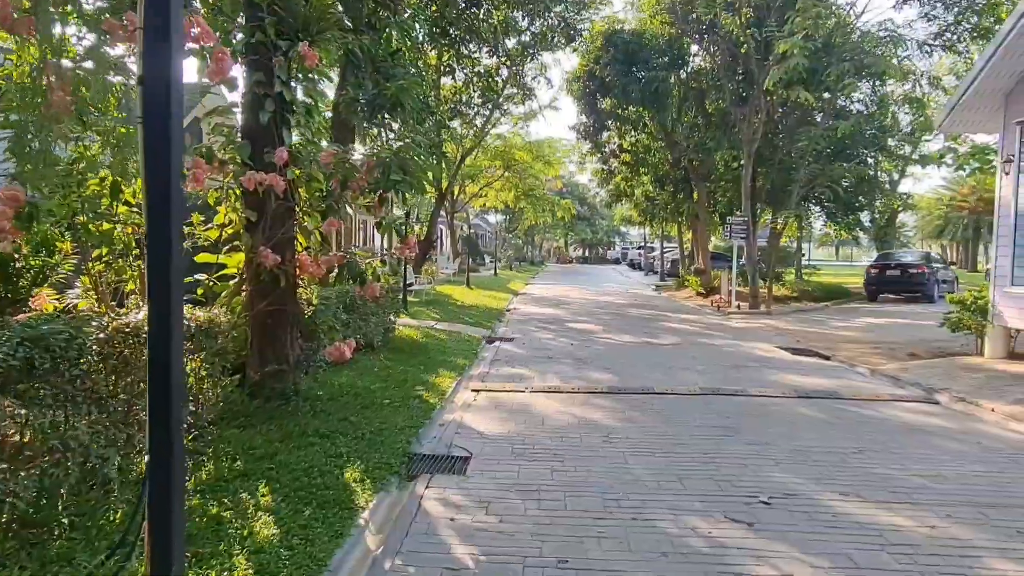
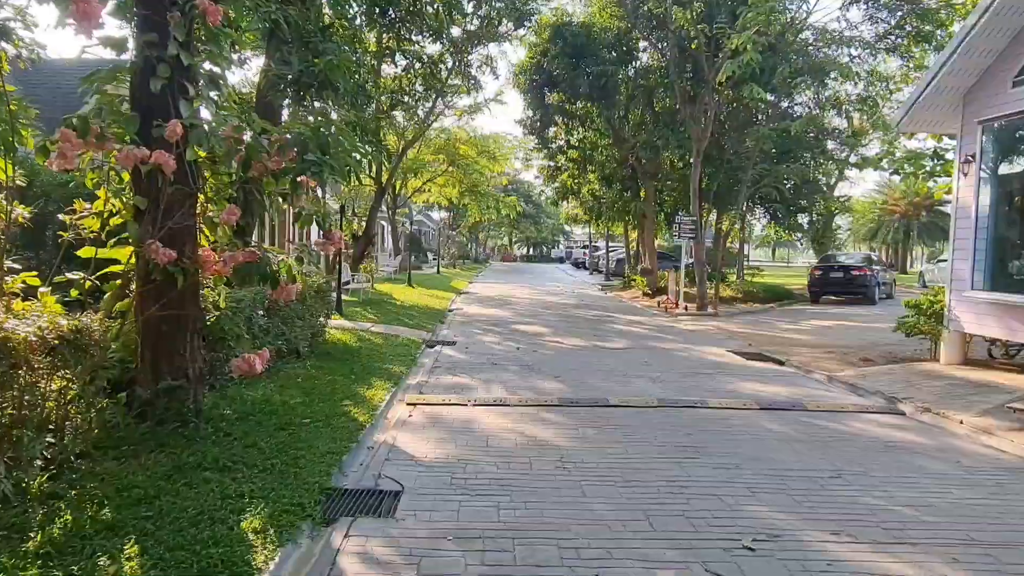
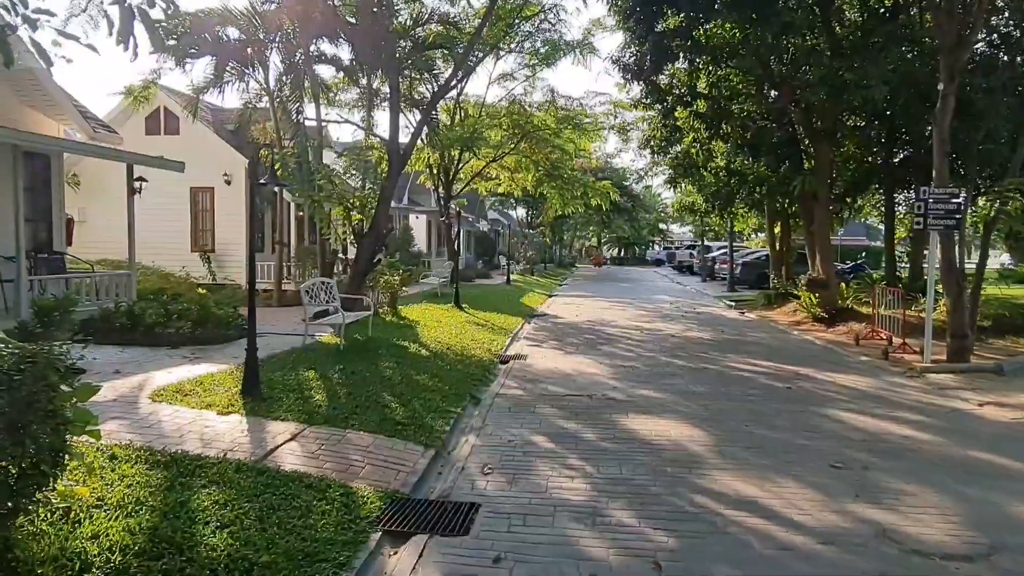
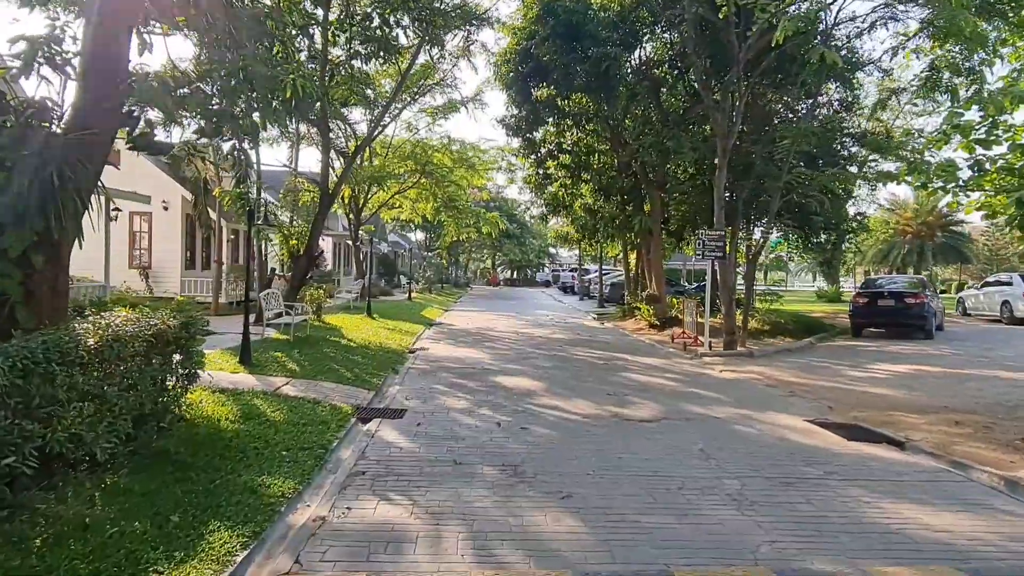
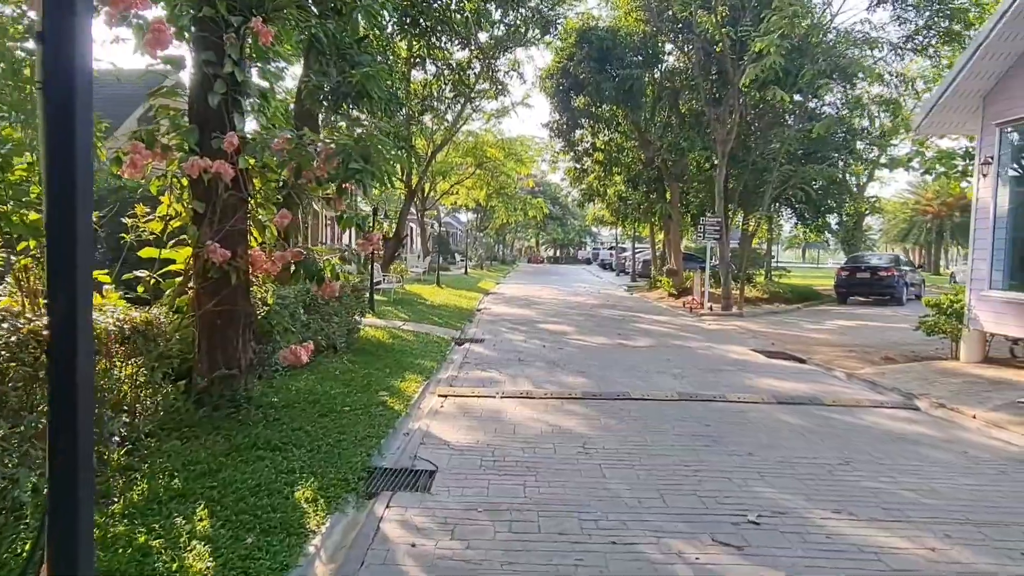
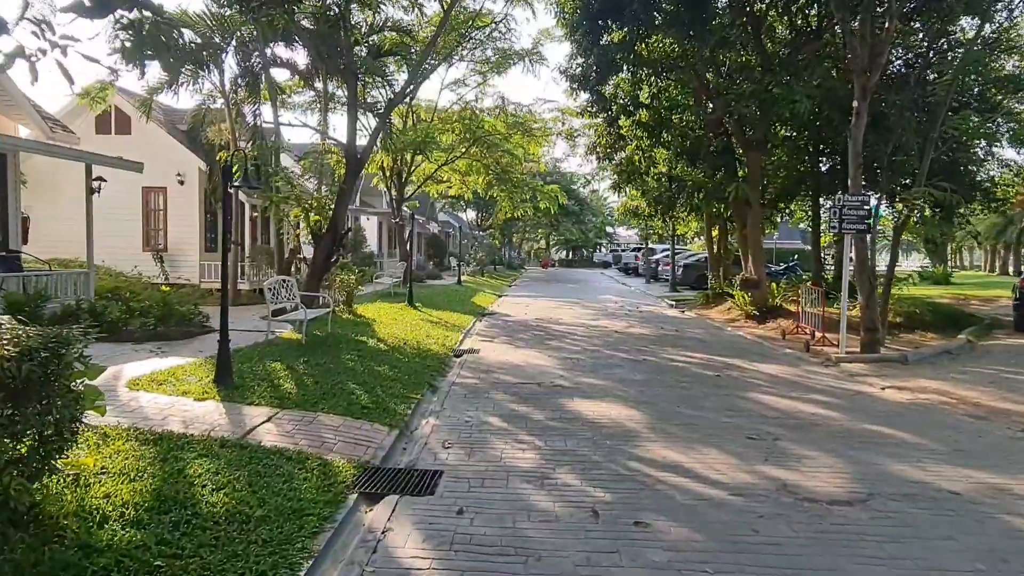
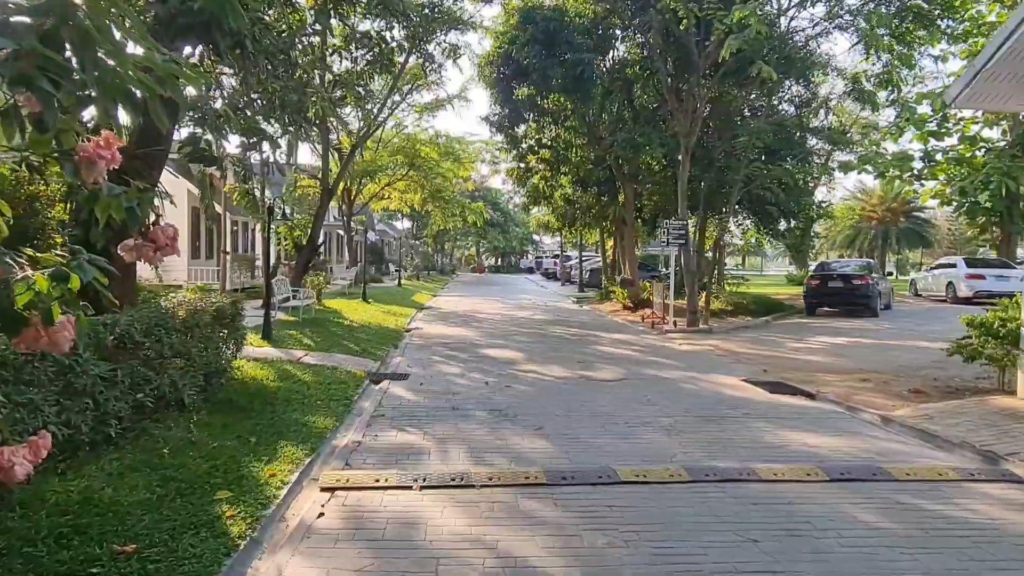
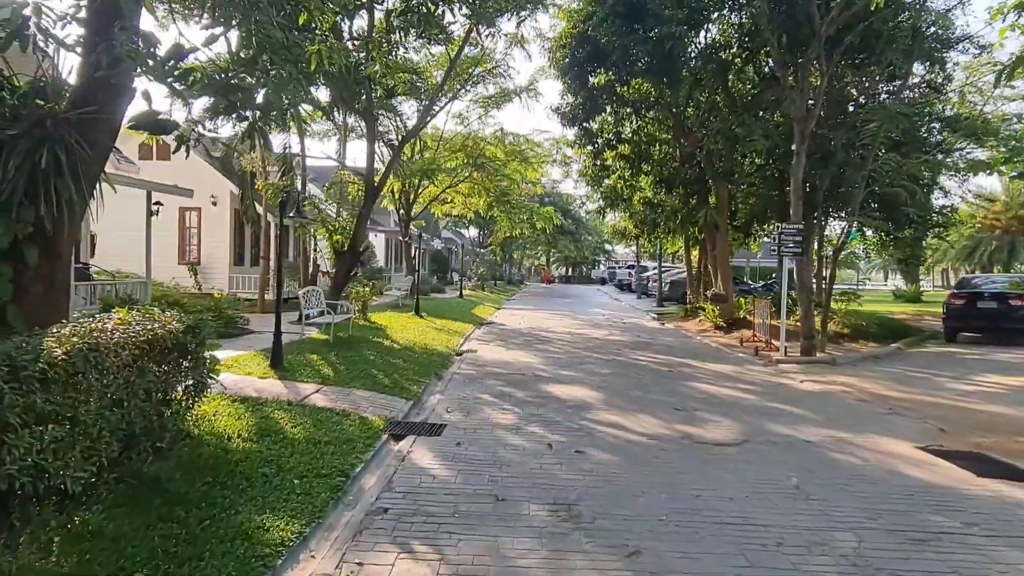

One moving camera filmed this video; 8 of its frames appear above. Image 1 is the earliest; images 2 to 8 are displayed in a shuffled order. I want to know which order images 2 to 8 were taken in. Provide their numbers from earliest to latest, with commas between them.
5, 2, 7, 4, 8, 6, 3
